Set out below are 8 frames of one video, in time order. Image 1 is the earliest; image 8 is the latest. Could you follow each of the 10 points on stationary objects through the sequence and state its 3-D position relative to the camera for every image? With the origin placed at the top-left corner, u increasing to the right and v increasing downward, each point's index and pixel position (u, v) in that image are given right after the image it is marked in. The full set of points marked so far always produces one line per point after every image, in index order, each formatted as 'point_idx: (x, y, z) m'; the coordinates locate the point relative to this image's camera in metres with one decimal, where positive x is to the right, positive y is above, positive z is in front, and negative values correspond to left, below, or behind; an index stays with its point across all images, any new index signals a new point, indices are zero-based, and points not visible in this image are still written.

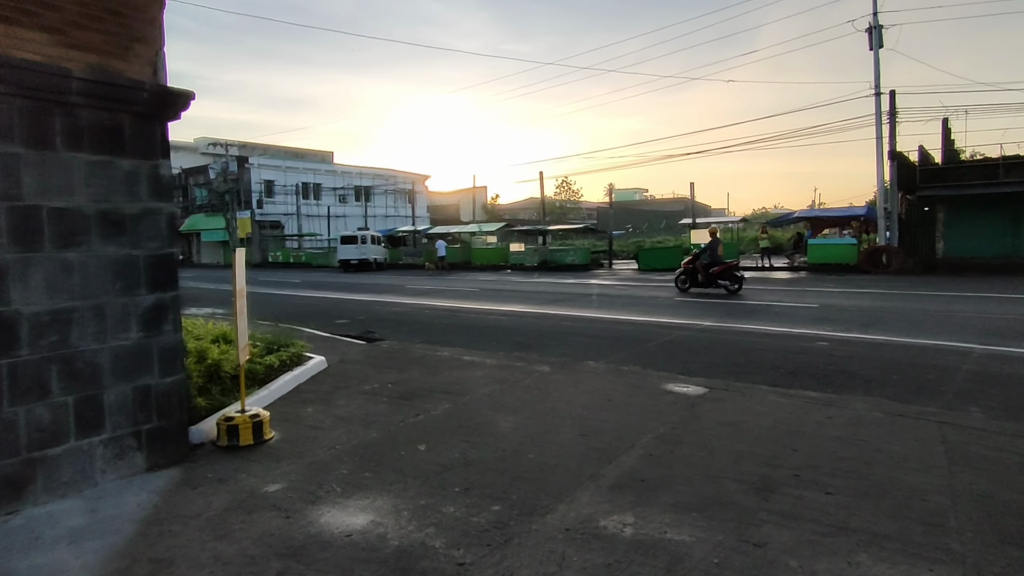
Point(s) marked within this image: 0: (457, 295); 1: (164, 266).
0: (-1.6, -0.2, +19.7) m
1: (-2.7, +0.2, +4.9) m
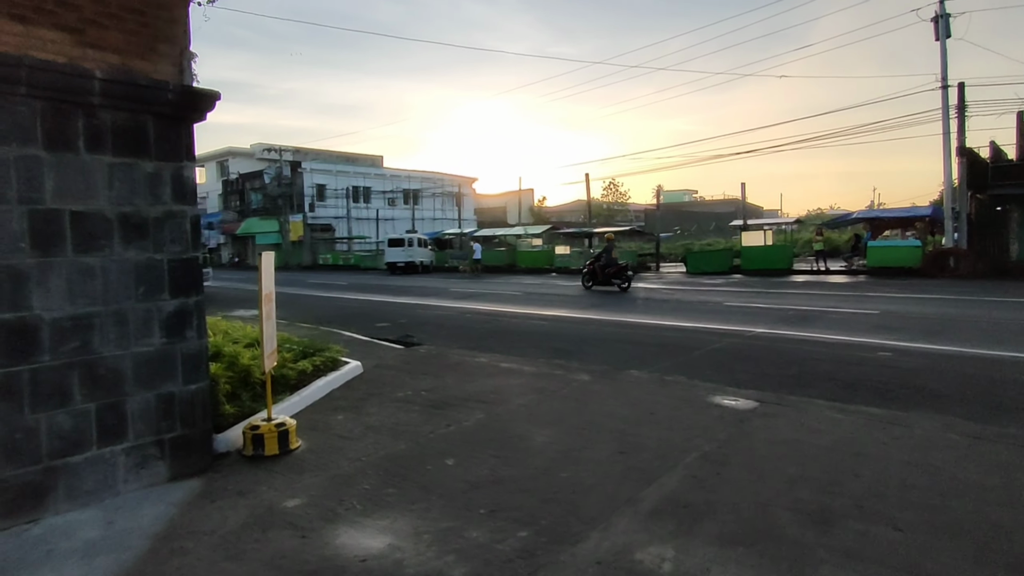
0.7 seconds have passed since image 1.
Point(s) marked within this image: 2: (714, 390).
0: (-0.3, -0.3, +19.5) m
1: (-2.5, +0.1, +4.8) m
2: (+2.2, -1.1, +7.0) m
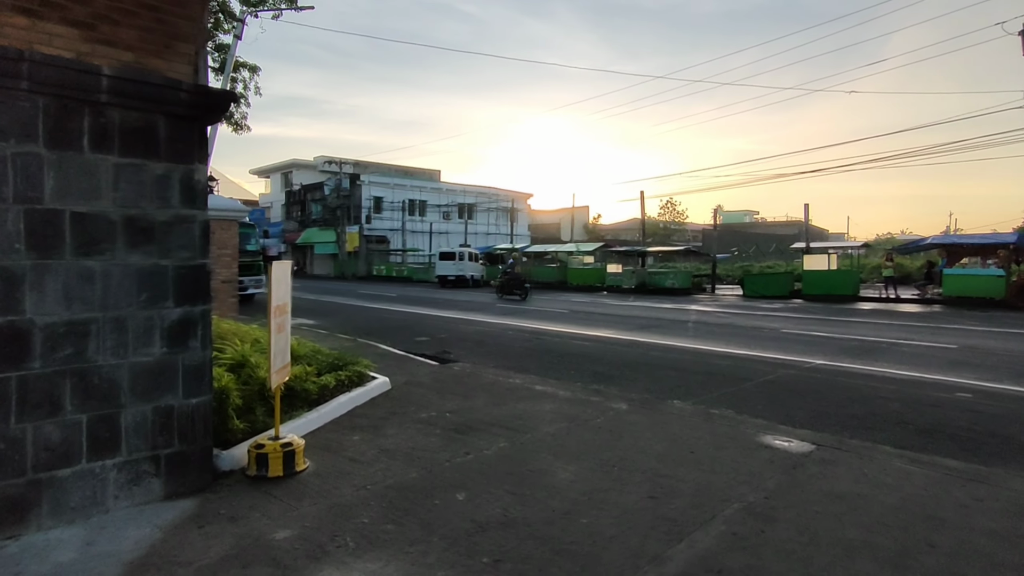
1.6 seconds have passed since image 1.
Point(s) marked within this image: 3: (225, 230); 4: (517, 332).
0: (+1.1, -0.8, +19.0) m
1: (-2.3, +0.1, +4.6) m
2: (+2.5, -1.4, +6.3) m
3: (-5.7, +1.1, +12.6) m
4: (+0.1, -1.0, +14.6) m
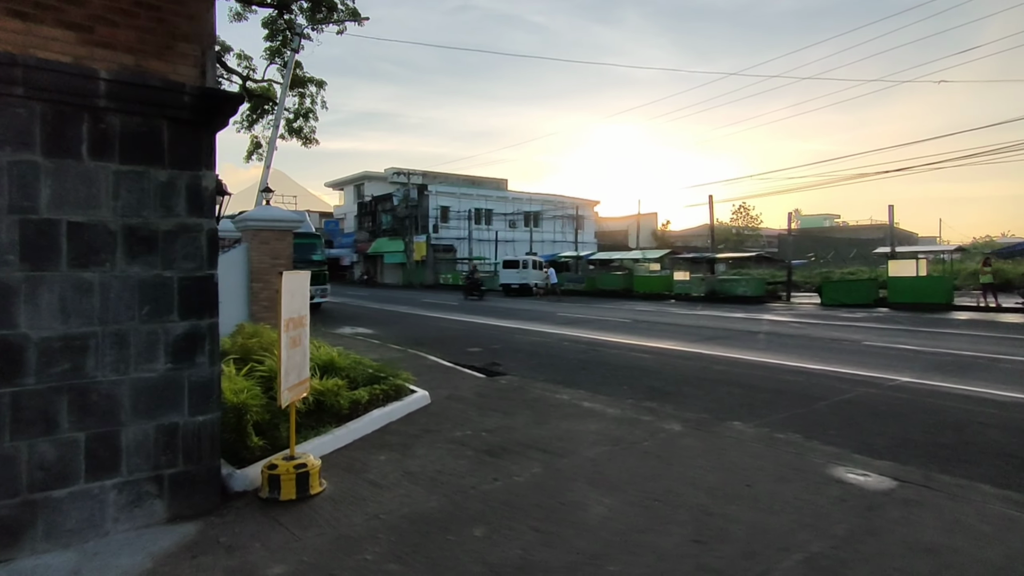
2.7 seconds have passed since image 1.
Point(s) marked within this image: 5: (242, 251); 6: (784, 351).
0: (+2.8, -1.1, +18.3) m
1: (-2.1, 0.0, +4.4) m
2: (+2.9, -1.5, +5.5) m
3: (-4.6, +0.9, +12.6) m
4: (+1.4, -1.2, +14.1) m
5: (-5.3, +0.7, +12.5) m
6: (+5.2, -1.2, +12.2) m
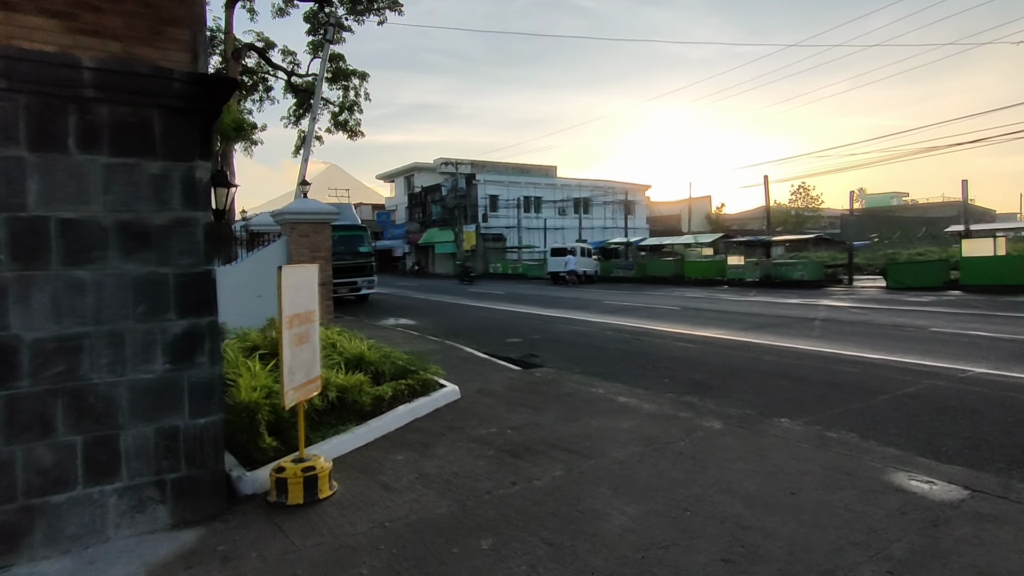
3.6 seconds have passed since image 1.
0: (+4.0, -0.7, +17.7) m
1: (-2.1, 0.0, +4.2) m
2: (+3.0, -1.4, +5.0) m
3: (-3.9, +1.1, +12.6) m
4: (+2.2, -1.0, +13.6) m
5: (-4.5, +0.9, +12.5) m
6: (+6.0, -0.9, +11.4) m
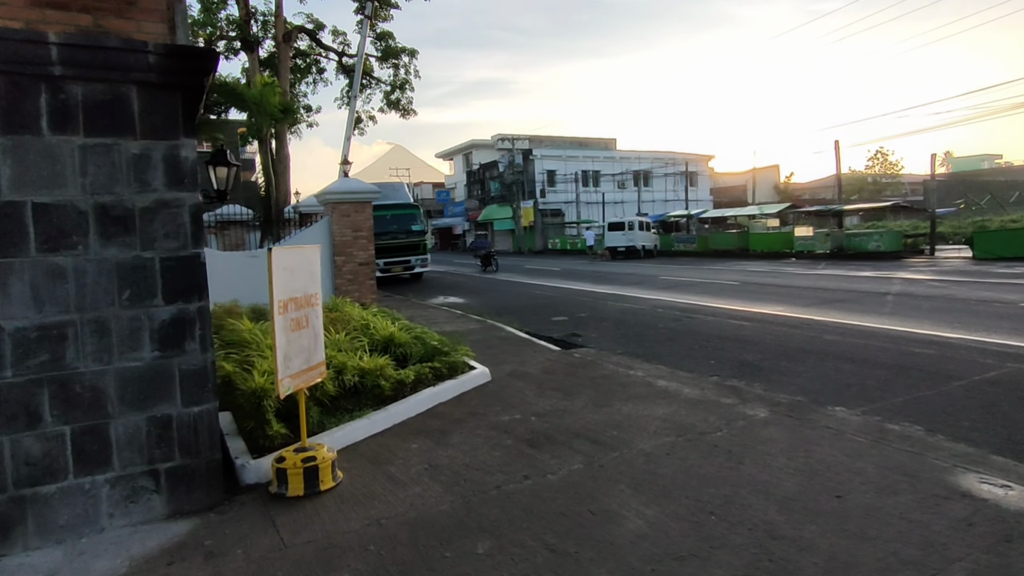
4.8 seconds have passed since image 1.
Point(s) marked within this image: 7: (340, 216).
0: (+5.3, 0.0, +16.8) m
1: (-2.1, +0.1, +4.0) m
2: (+3.1, -1.2, +4.3) m
3: (-3.0, +1.5, +12.5) m
4: (+3.2, -0.4, +13.0) m
5: (-3.7, +1.2, +12.5) m
6: (+6.7, -0.5, +10.4) m
7: (-3.4, +1.4, +12.4) m
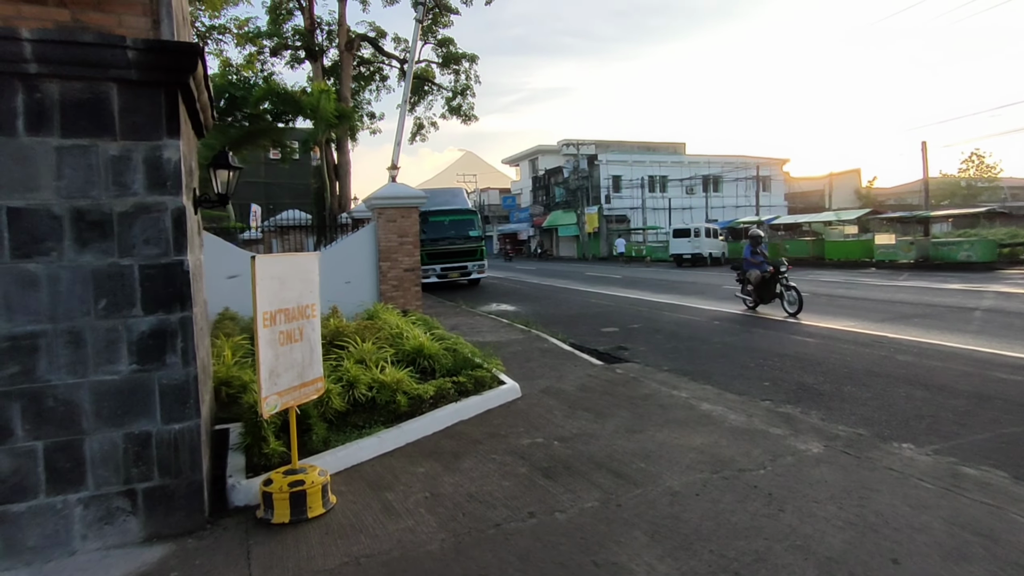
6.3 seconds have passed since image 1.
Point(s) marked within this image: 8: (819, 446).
0: (+6.6, -0.3, +15.7) m
1: (-2.0, +0.1, +3.8) m
2: (+3.1, -1.3, +3.5) m
3: (-2.1, +1.4, +12.4) m
4: (+4.1, -0.7, +12.1) m
5: (-2.8, +1.1, +12.4) m
6: (+7.3, -0.7, +9.2) m
7: (-2.5, +1.3, +12.2) m
8: (+2.5, -1.2, +5.0) m
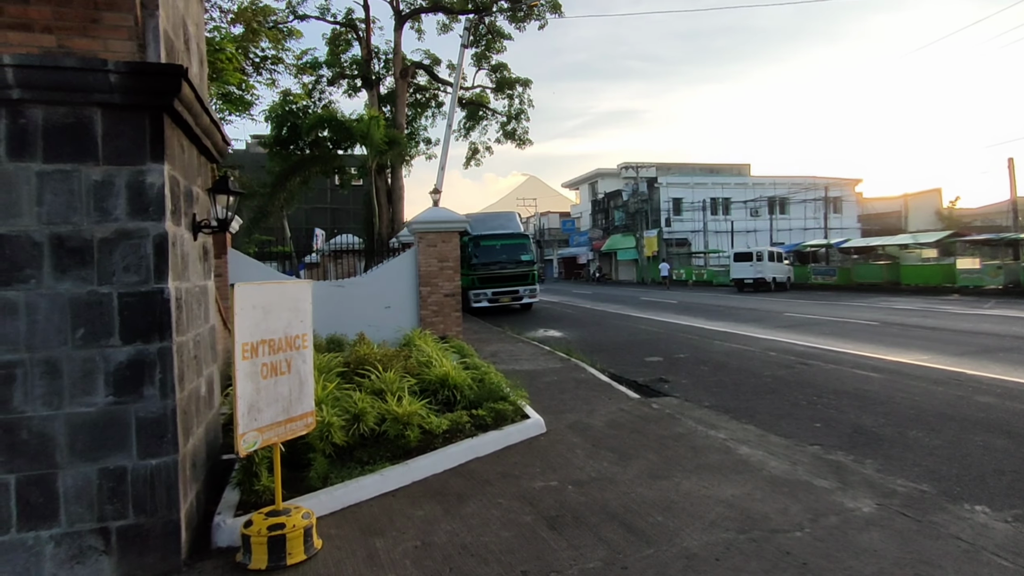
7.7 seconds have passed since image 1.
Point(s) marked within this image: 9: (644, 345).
0: (+7.7, -1.0, +14.7) m
1: (-2.1, -0.1, +3.6) m
2: (+3.0, -1.5, +2.8) m
3: (-1.3, +0.9, +12.2) m
4: (+4.8, -1.2, +11.3) m
5: (-2.0, +0.6, +12.3) m
6: (+7.7, -1.1, +8.1) m
7: (-1.7, +0.8, +12.2) m
8: (+2.5, -1.5, +4.4) m
9: (+2.7, -1.2, +13.2) m
